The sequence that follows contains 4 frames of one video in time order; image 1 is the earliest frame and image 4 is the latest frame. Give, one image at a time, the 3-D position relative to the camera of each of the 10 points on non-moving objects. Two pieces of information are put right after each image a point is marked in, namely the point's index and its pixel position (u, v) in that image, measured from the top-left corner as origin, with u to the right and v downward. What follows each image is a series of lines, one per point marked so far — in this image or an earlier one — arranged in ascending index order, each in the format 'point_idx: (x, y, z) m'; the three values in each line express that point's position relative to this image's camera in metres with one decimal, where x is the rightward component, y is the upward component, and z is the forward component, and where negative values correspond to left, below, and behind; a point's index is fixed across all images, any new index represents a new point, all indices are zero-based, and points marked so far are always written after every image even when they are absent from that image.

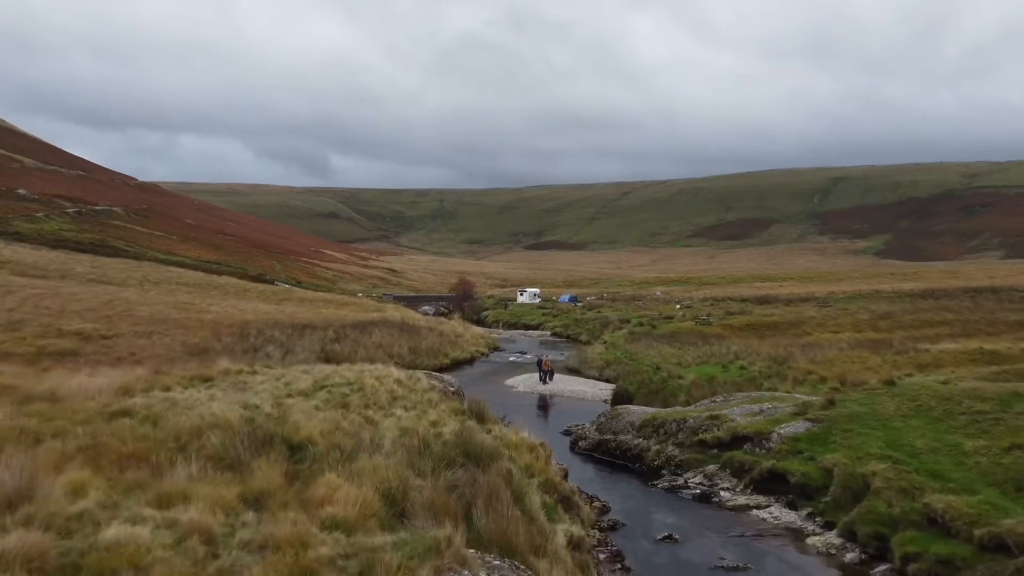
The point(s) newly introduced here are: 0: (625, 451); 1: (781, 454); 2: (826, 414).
0: (+3.2, -4.6, +19.7) m
1: (+6.3, -3.9, +16.5) m
2: (+7.9, -3.2, +17.6) m
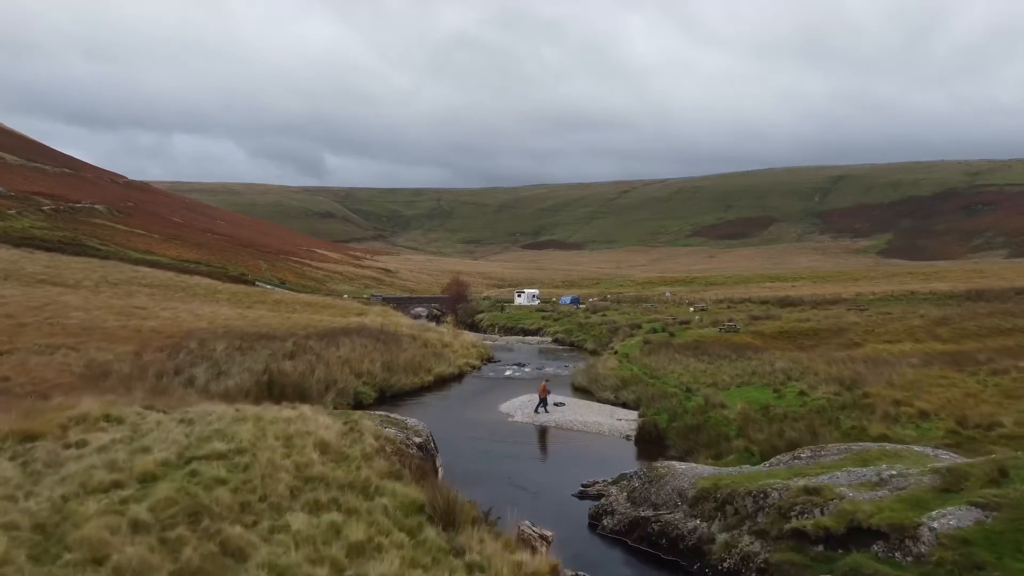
0: (+3.0, -4.7, +13.2) m
1: (+6.2, -4.0, +10.0) m
2: (+7.7, -3.3, +11.1) m
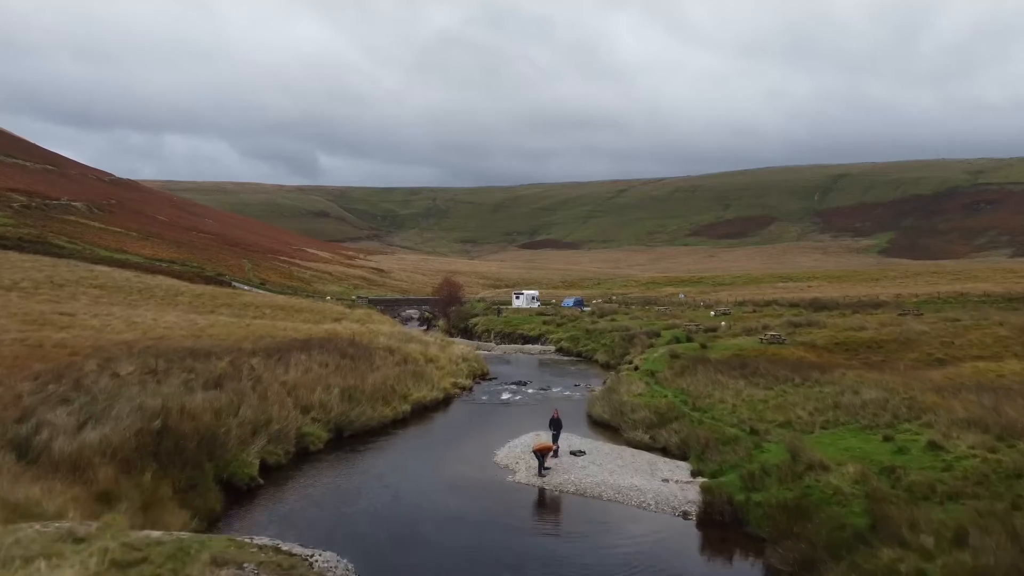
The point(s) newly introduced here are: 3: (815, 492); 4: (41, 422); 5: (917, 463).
0: (+3.1, -4.8, +5.9) m
1: (+6.3, -4.1, +2.8) m
2: (+7.8, -3.4, +3.9) m
3: (+6.1, -4.1, +14.2) m
4: (-10.4, -2.9, +15.8) m
5: (+8.7, -3.7, +15.1) m
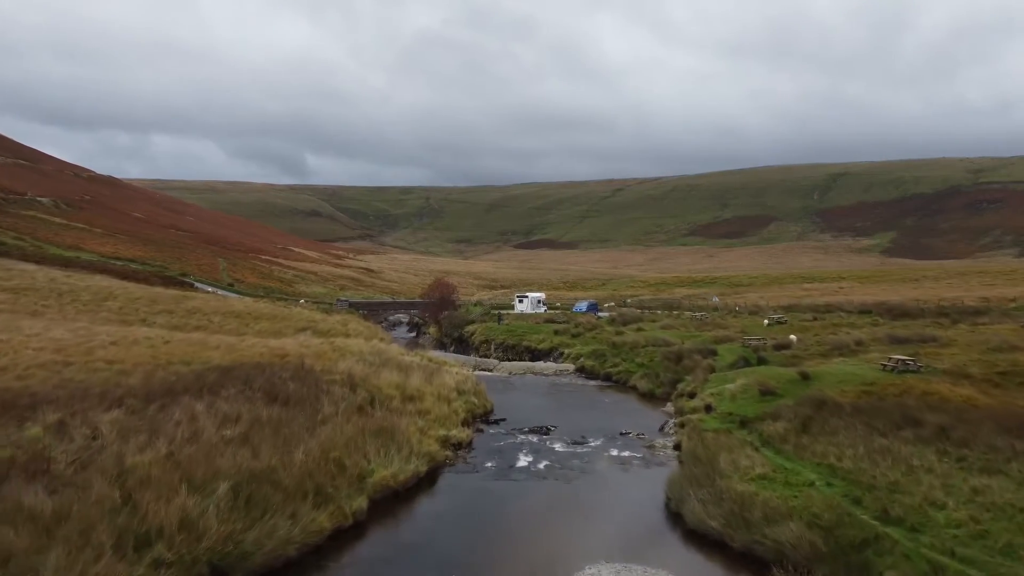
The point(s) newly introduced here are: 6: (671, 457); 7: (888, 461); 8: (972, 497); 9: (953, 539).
0: (+3.9, -4.9, -4.7) m
1: (+7.1, -4.3, -7.7) m
2: (+8.6, -3.5, -6.7) m
3: (+6.8, -4.2, +3.6) m
4: (-9.7, -3.1, +5.0) m
5: (+9.4, -3.9, +4.6) m
6: (+4.1, -4.5, +19.5) m
7: (+8.0, -3.7, +15.2) m
8: (+8.3, -3.7, +12.9) m
9: (+7.2, -4.0, +11.5) m
